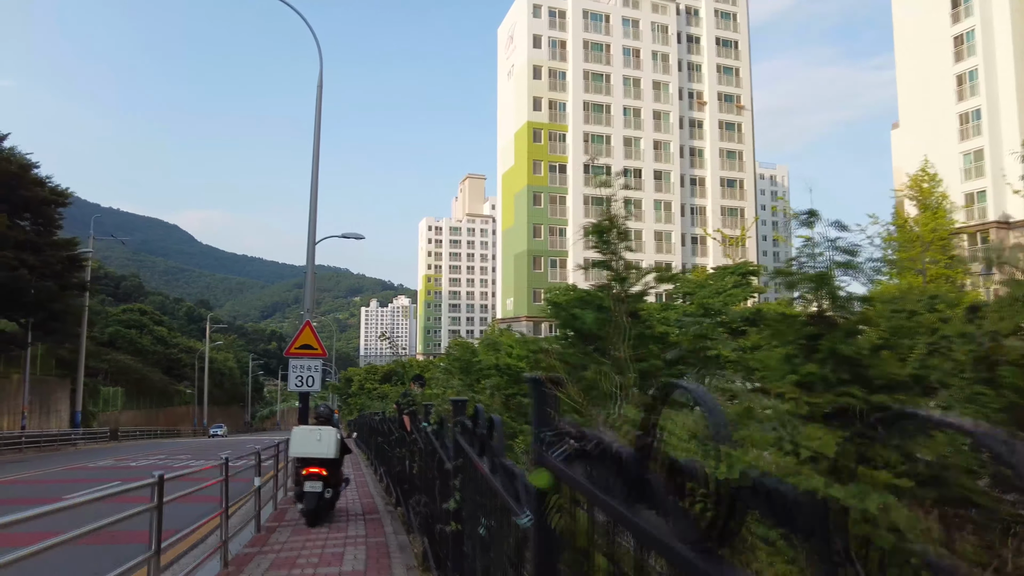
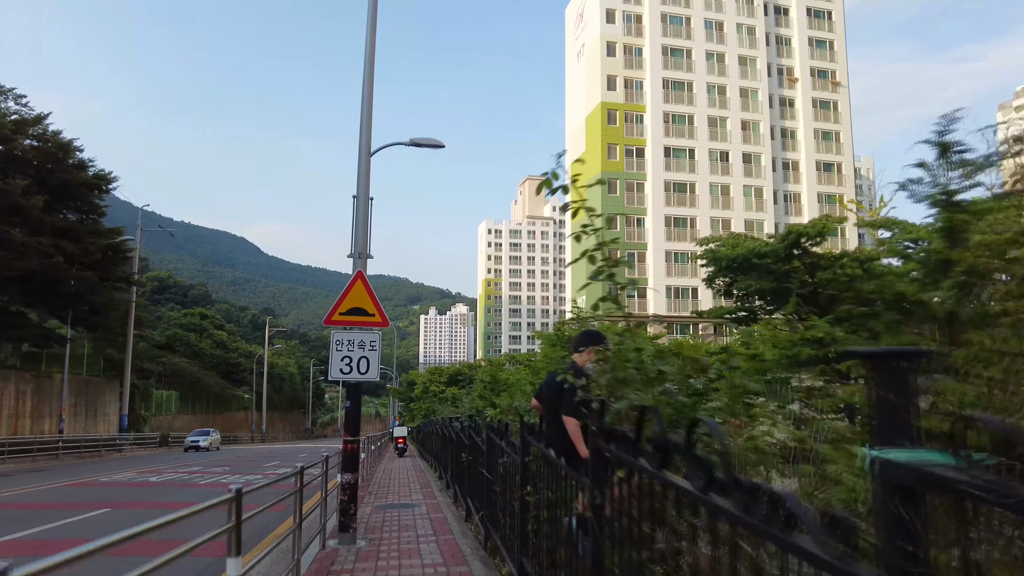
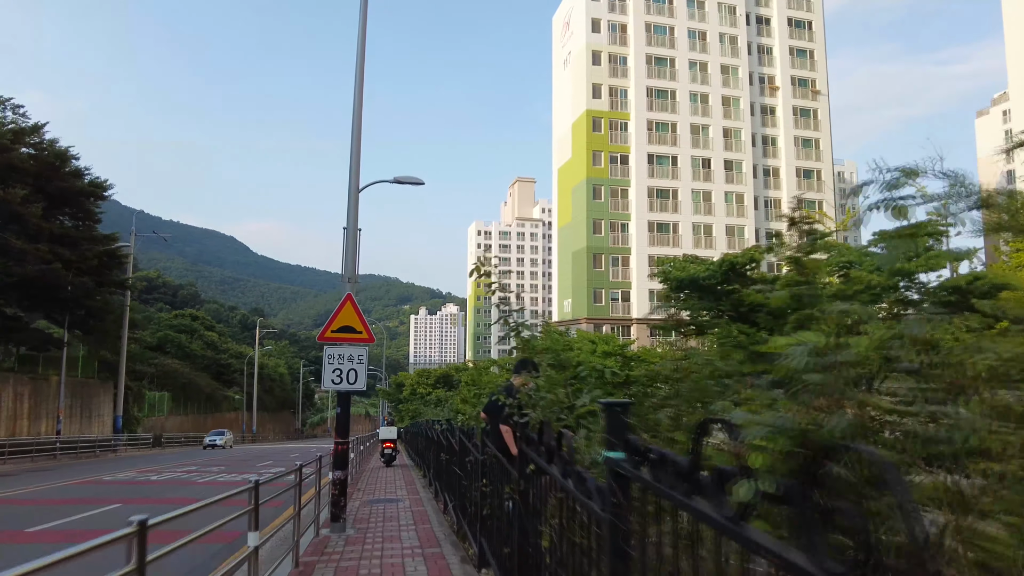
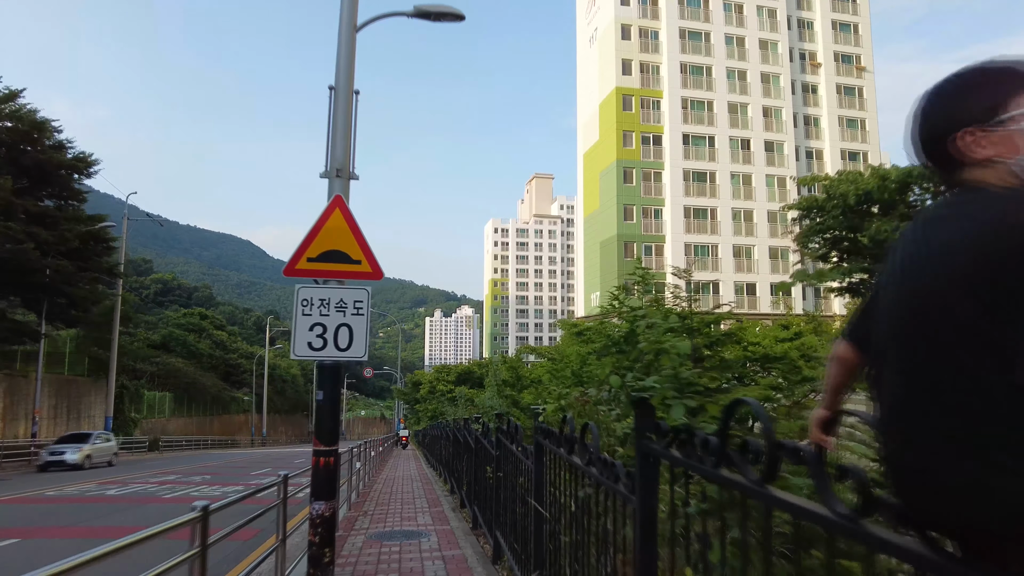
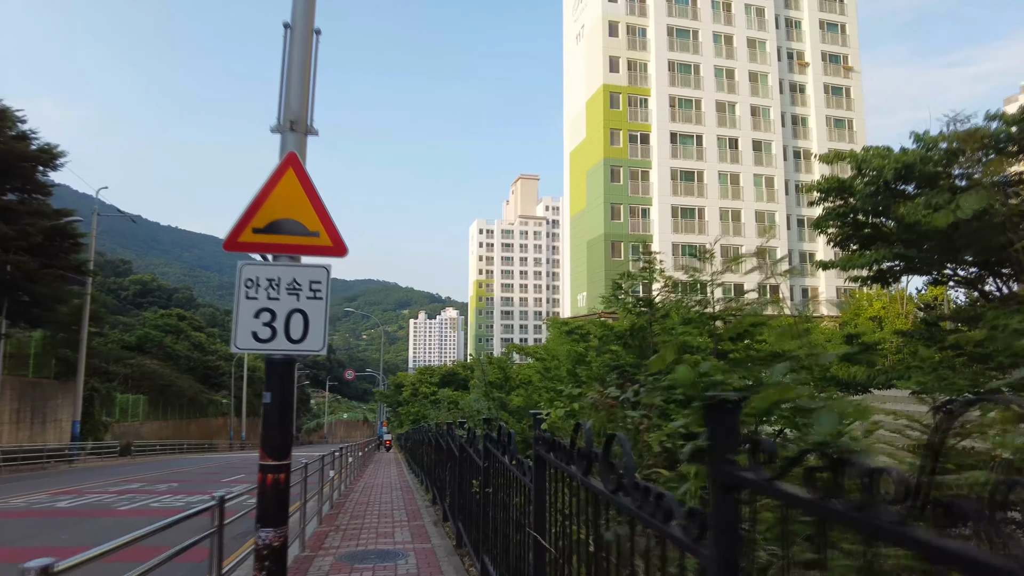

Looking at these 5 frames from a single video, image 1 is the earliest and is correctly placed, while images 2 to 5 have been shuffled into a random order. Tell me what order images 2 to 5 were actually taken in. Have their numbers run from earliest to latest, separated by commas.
3, 2, 4, 5
